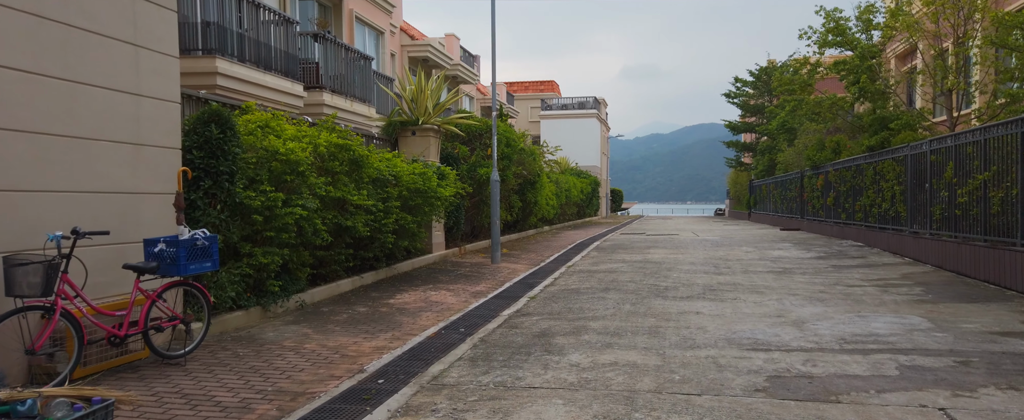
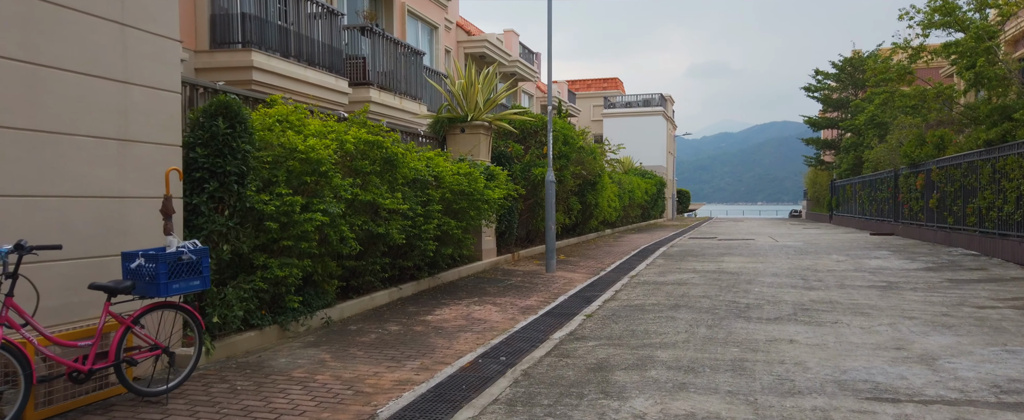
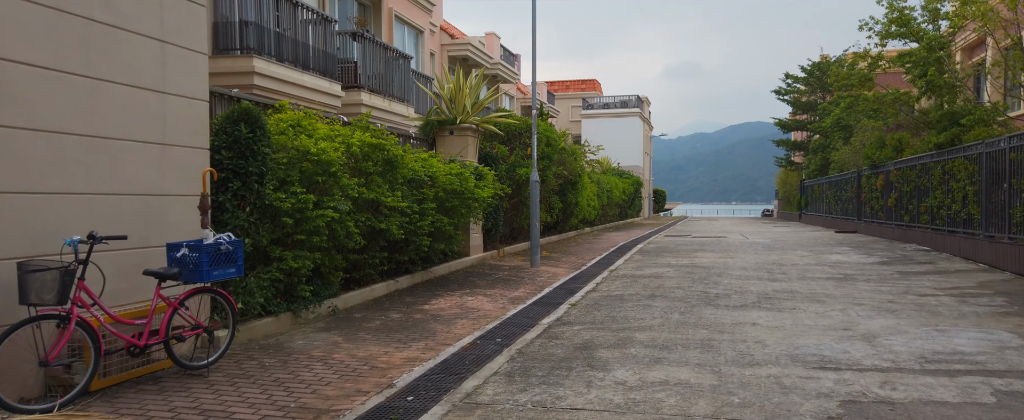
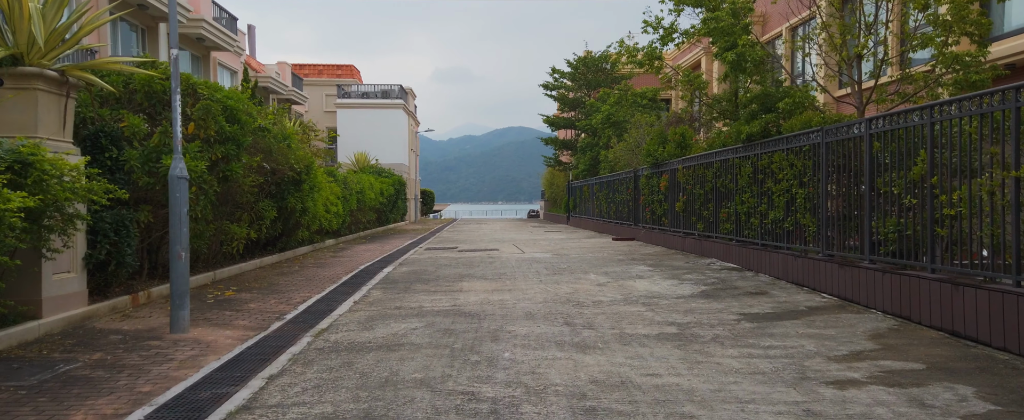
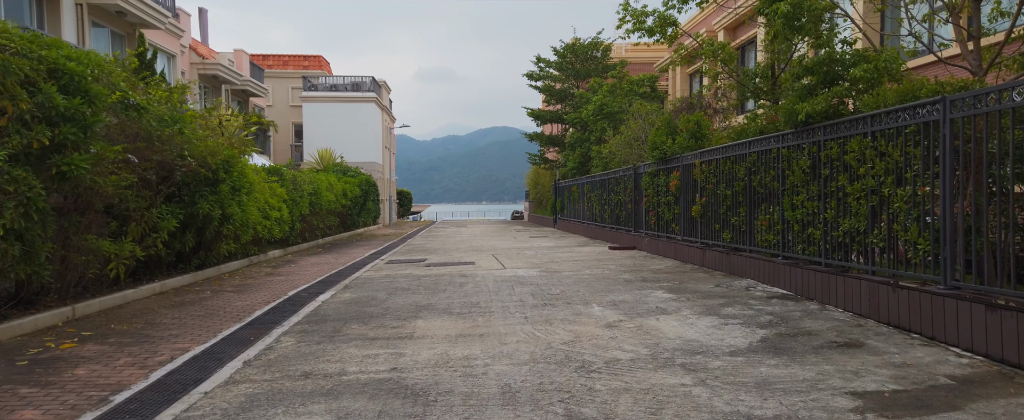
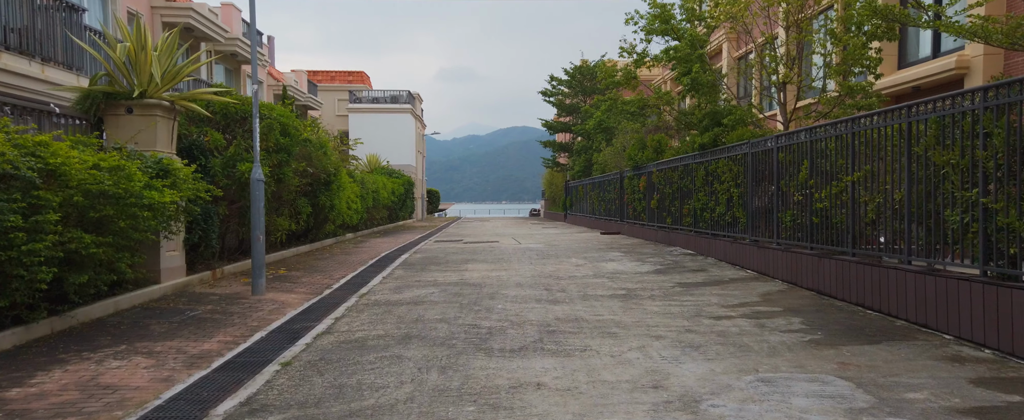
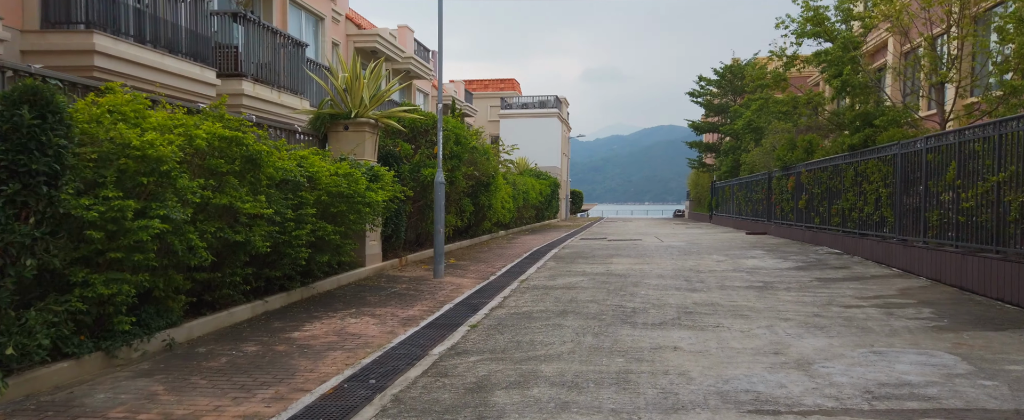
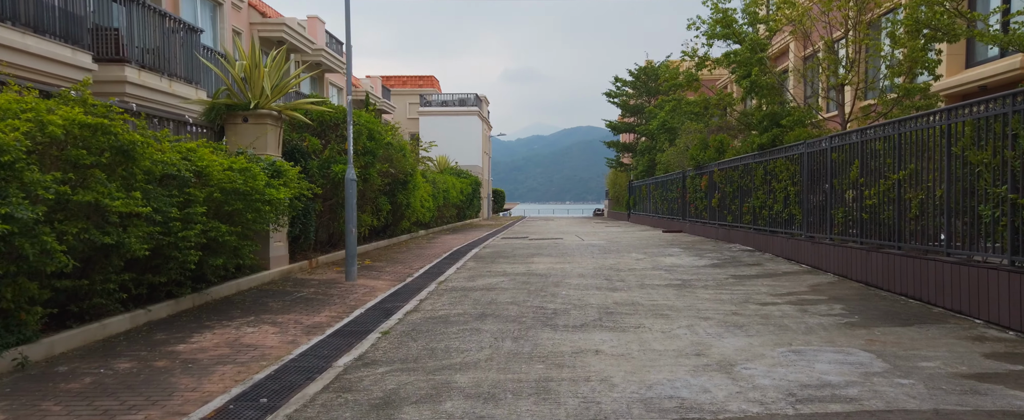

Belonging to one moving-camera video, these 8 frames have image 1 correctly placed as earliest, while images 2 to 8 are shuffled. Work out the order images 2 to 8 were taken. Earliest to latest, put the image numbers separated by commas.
3, 2, 7, 8, 6, 4, 5
